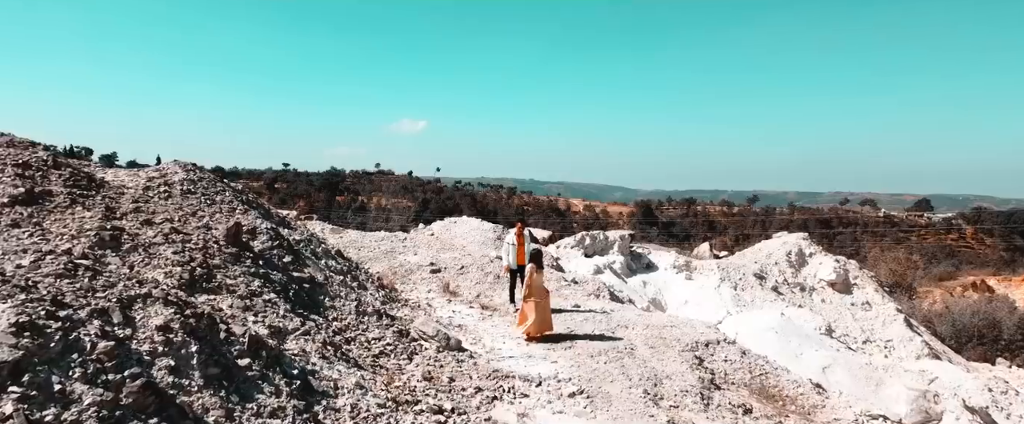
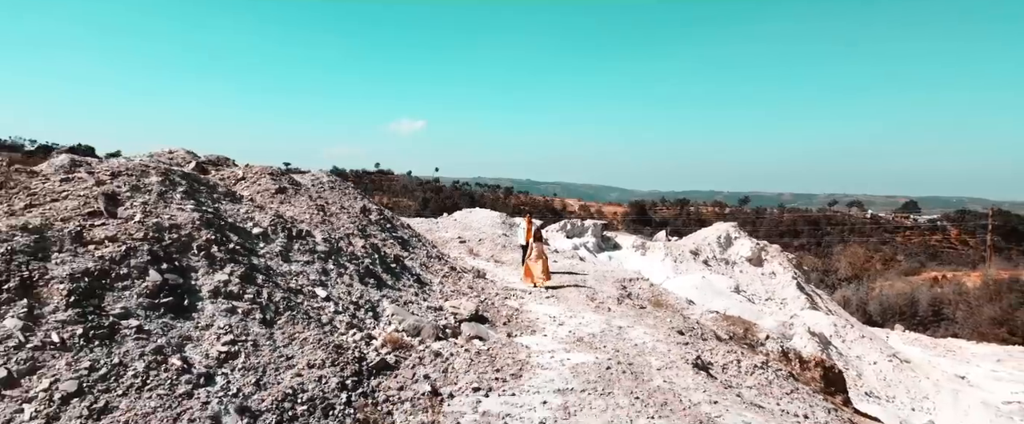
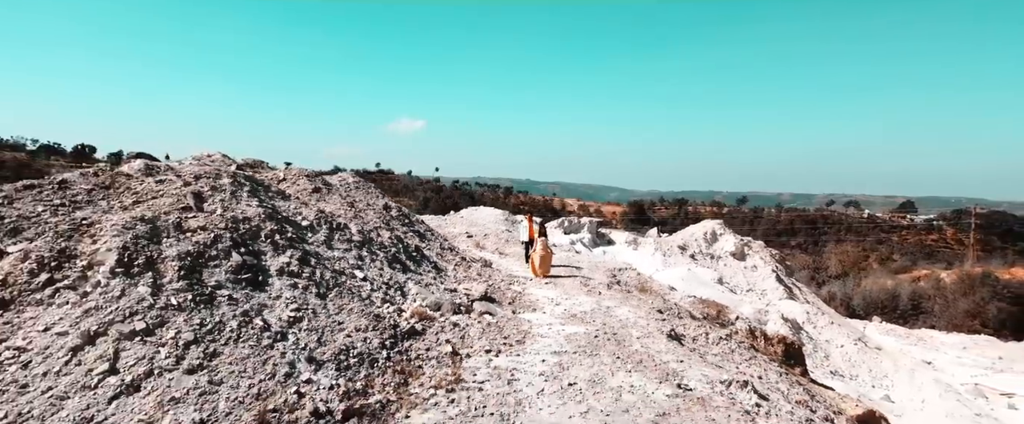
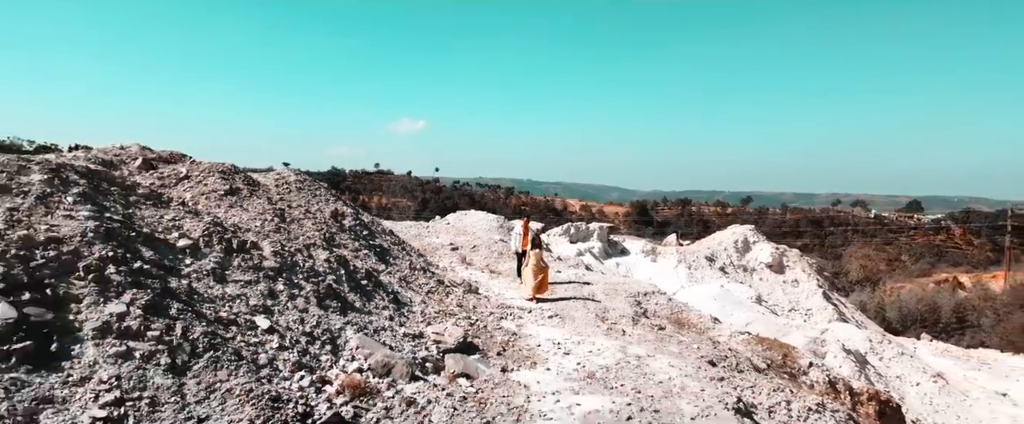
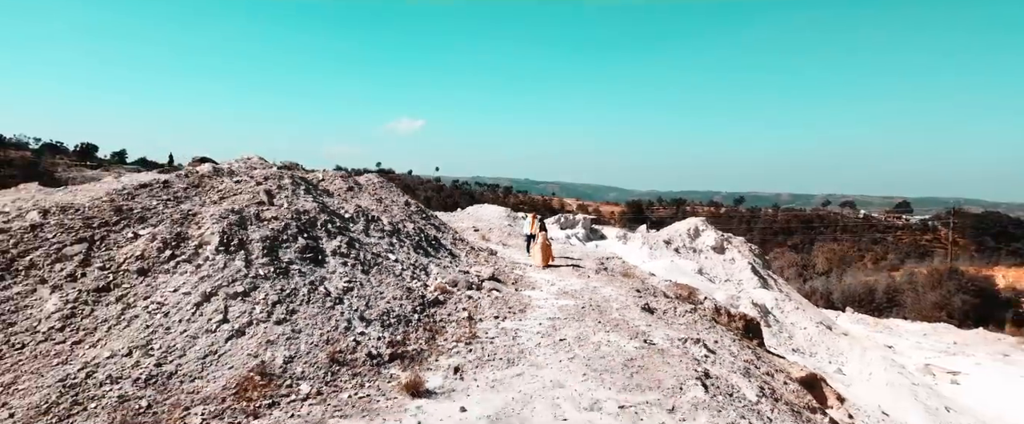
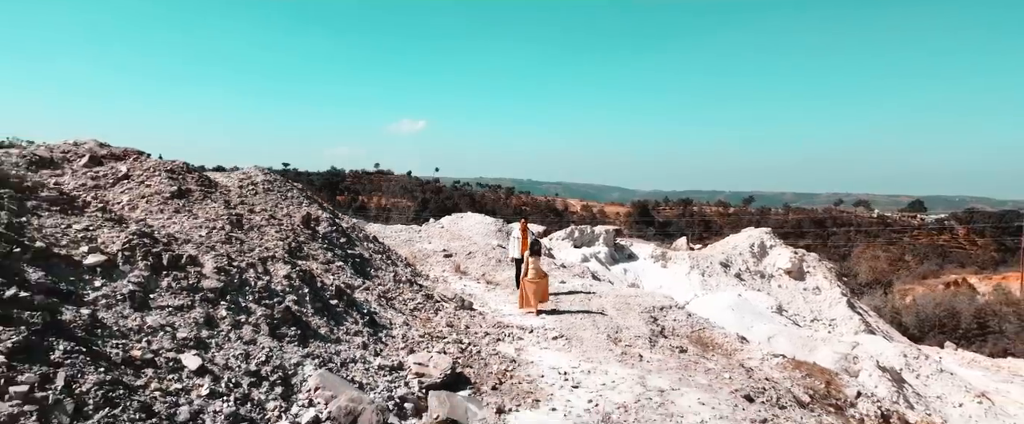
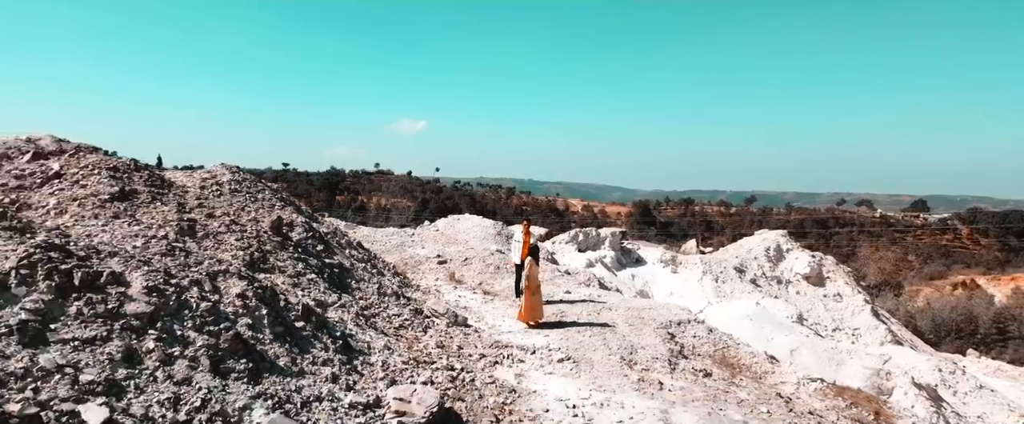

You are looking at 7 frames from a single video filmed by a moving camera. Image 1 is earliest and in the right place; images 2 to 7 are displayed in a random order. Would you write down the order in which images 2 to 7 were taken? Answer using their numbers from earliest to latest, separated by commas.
7, 6, 4, 2, 3, 5
